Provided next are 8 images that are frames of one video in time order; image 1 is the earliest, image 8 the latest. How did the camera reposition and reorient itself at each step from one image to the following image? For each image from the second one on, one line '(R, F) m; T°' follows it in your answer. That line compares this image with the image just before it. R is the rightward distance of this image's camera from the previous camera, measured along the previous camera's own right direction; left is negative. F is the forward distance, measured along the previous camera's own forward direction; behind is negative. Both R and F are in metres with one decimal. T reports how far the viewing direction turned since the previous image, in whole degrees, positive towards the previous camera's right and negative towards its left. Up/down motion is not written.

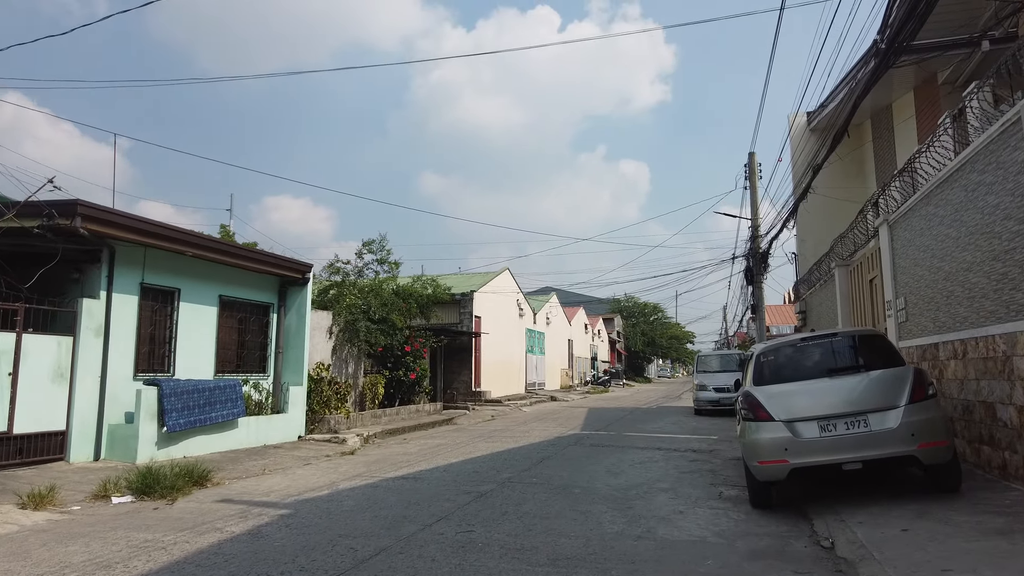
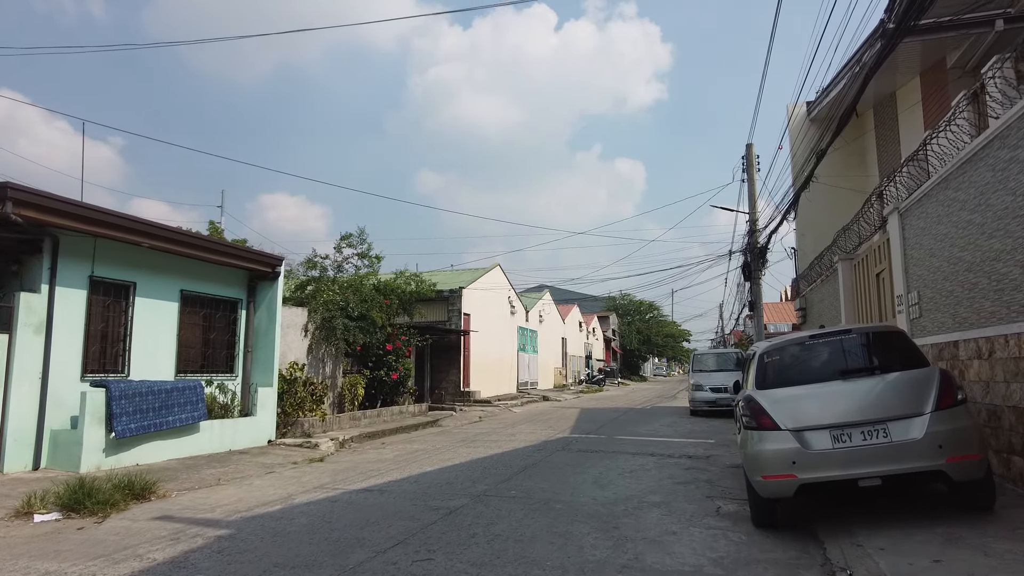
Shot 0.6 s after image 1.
(+0.2, +0.8) m; 0°
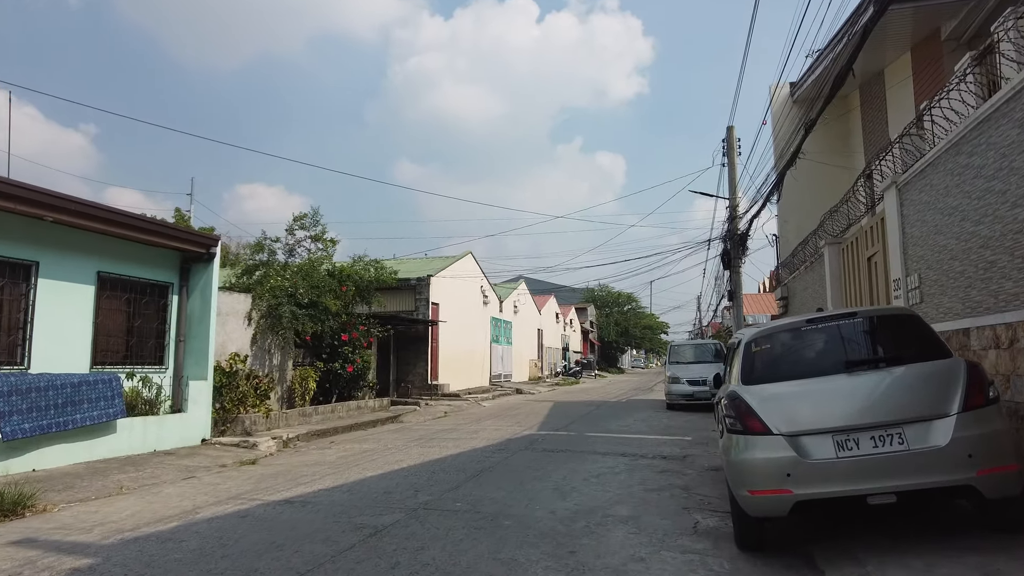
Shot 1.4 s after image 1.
(+0.3, +1.0) m; +2°
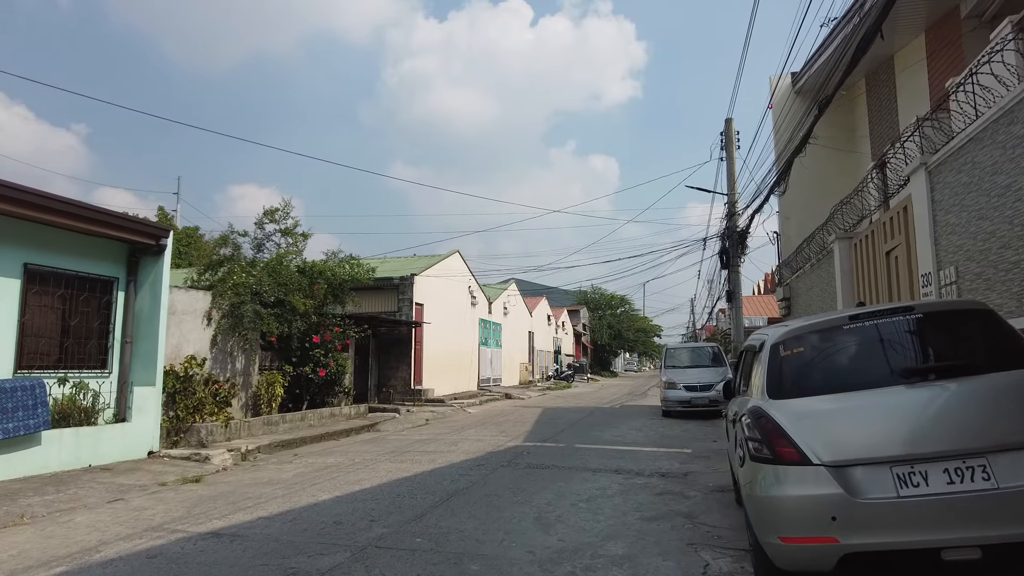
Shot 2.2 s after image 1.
(+0.2, +1.0) m; +1°
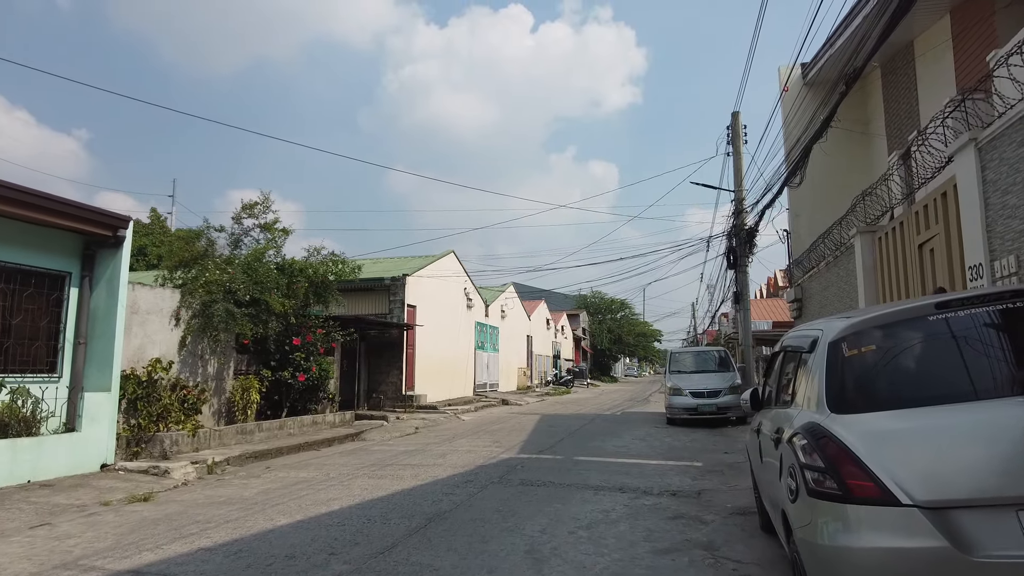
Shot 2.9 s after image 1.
(+0.1, +0.9) m; 0°
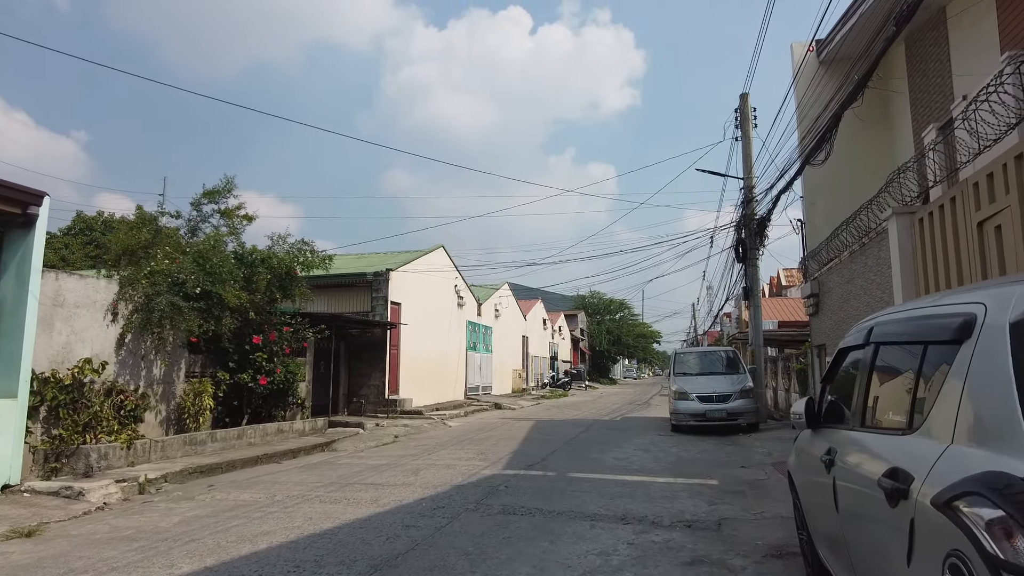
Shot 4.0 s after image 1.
(+0.2, +1.4) m; 0°
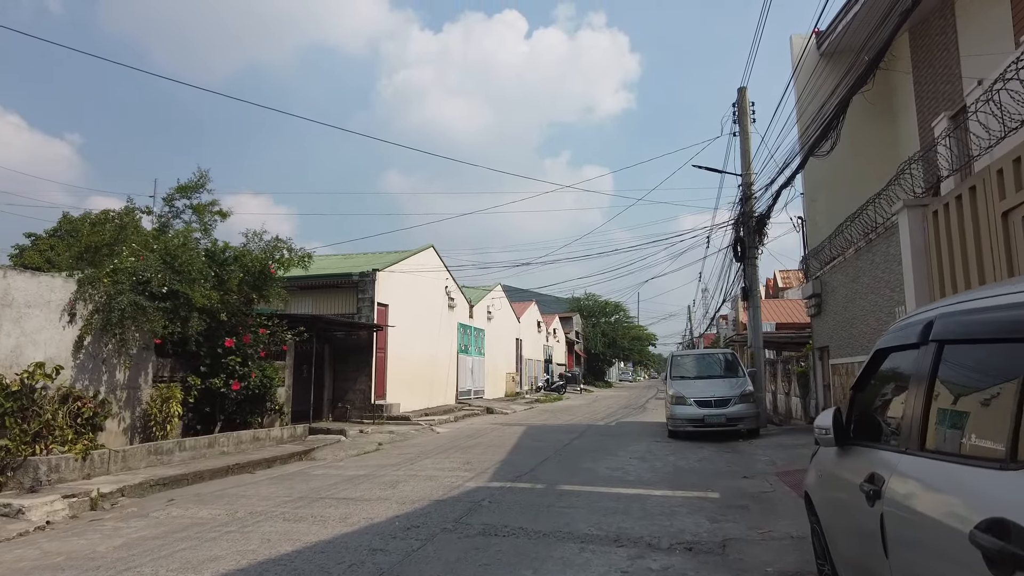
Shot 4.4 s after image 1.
(+0.1, +0.6) m; 0°
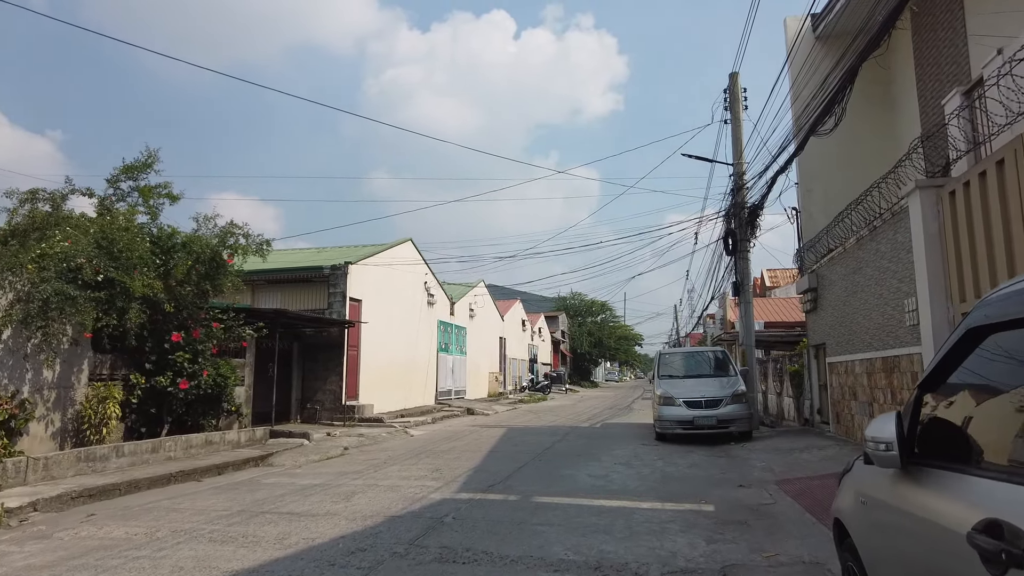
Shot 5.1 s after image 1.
(+0.2, +0.9) m; +1°
